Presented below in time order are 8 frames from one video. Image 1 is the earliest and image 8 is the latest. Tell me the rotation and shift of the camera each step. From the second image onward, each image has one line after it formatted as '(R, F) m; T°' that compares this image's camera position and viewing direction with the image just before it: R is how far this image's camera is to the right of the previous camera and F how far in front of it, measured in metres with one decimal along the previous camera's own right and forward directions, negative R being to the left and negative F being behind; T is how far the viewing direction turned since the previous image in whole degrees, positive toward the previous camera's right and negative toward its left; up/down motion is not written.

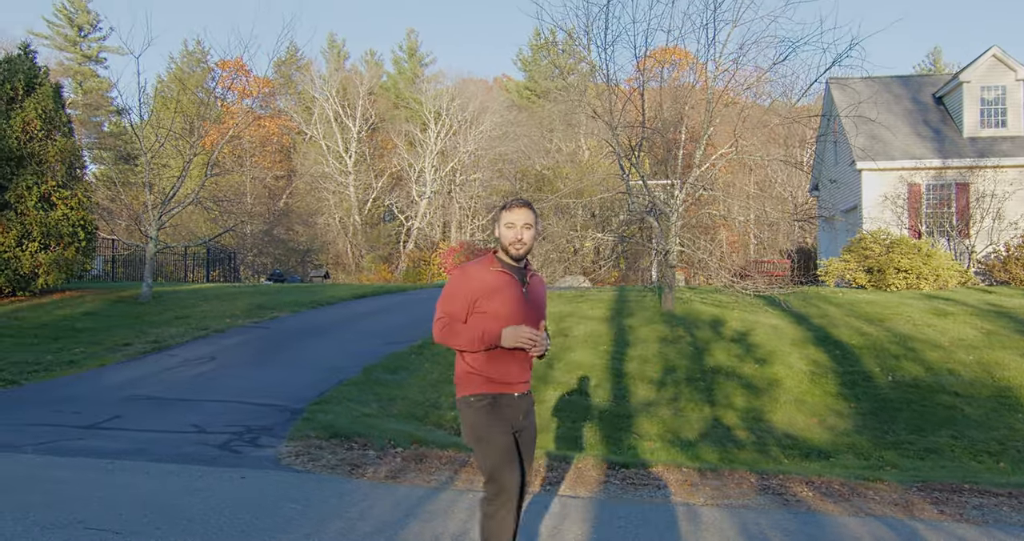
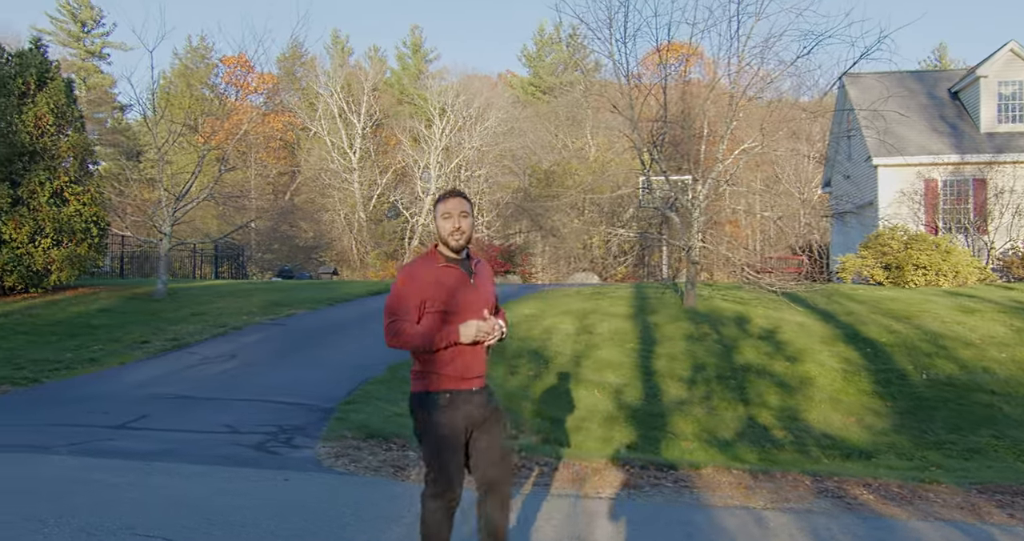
(-0.4, +0.2) m; 0°
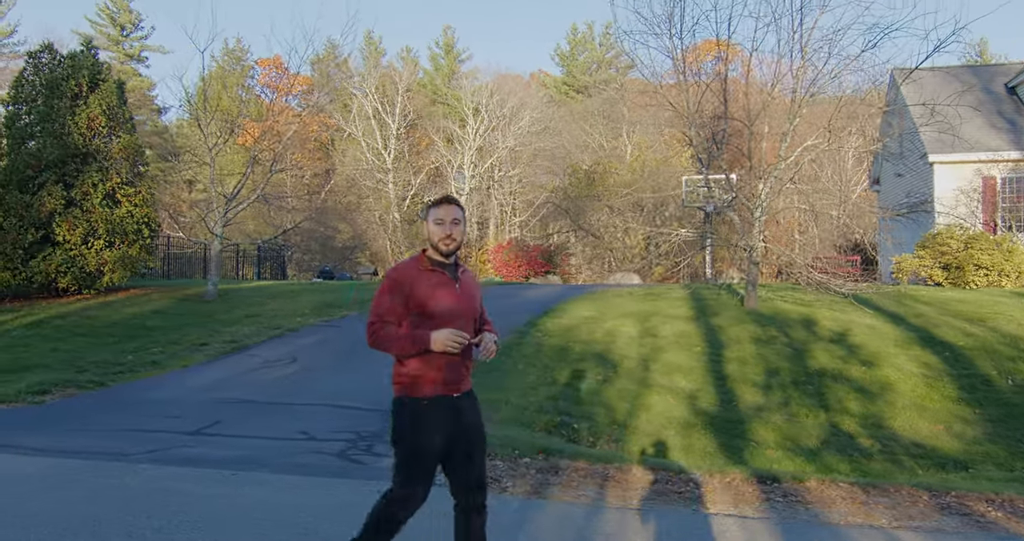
(-0.5, +0.3) m; -2°
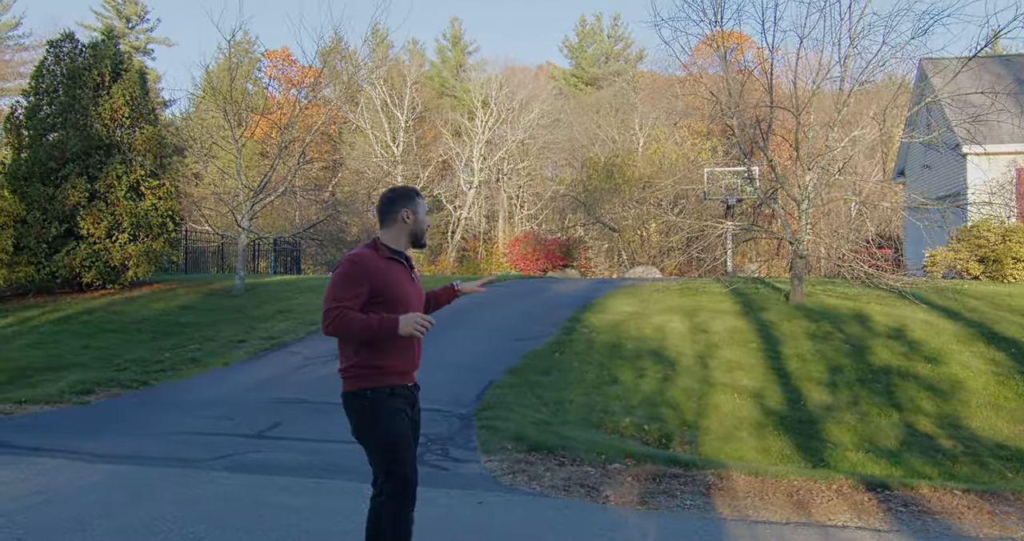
(-0.7, +0.4) m; 0°
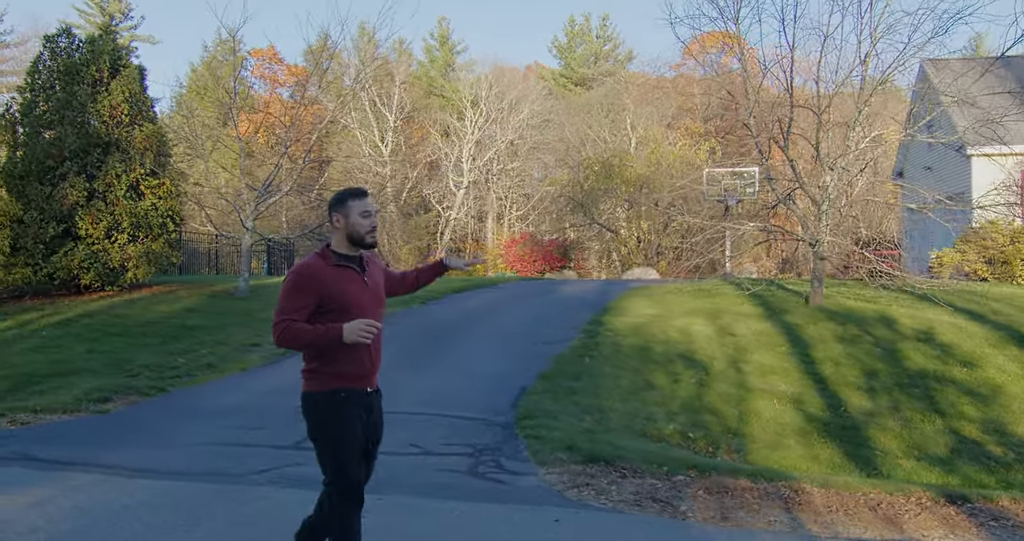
(-0.6, +0.3) m; +1°
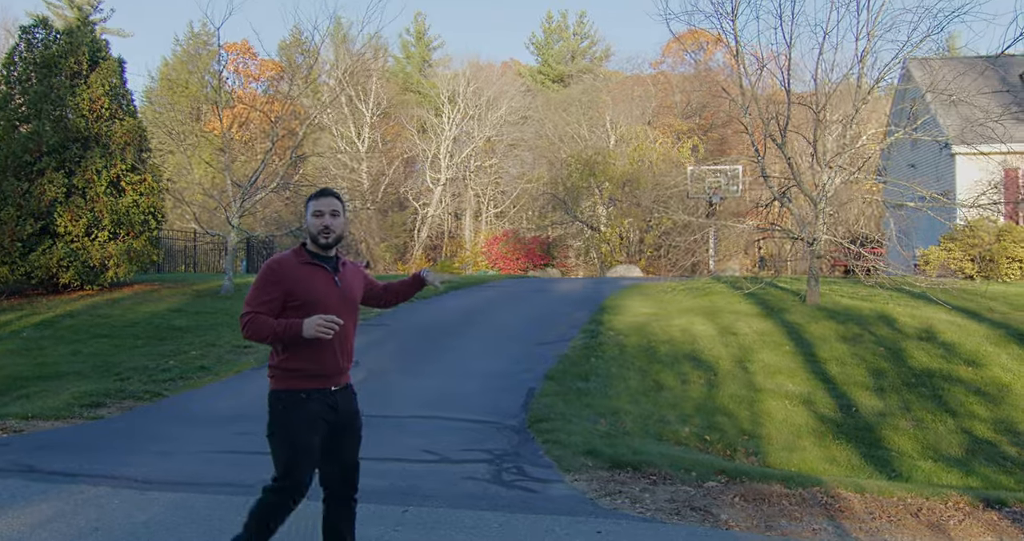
(-0.4, +0.2) m; +2°
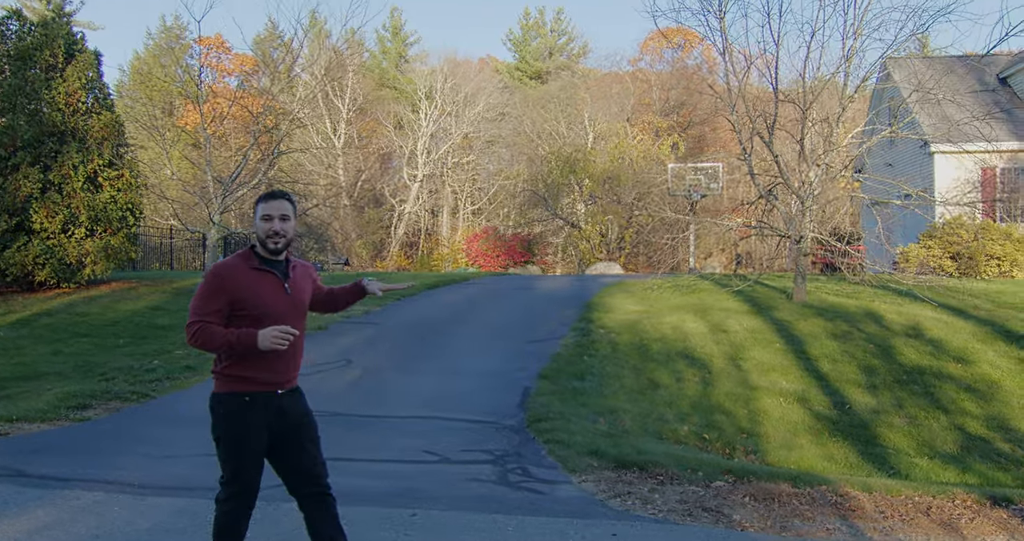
(-0.2, +0.1) m; +2°
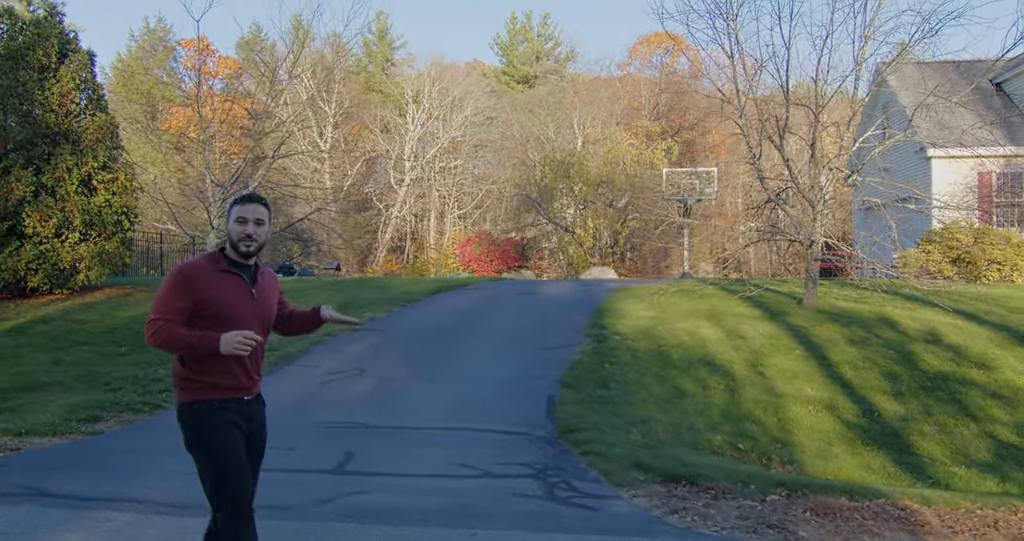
(-0.4, +0.2) m; +1°
